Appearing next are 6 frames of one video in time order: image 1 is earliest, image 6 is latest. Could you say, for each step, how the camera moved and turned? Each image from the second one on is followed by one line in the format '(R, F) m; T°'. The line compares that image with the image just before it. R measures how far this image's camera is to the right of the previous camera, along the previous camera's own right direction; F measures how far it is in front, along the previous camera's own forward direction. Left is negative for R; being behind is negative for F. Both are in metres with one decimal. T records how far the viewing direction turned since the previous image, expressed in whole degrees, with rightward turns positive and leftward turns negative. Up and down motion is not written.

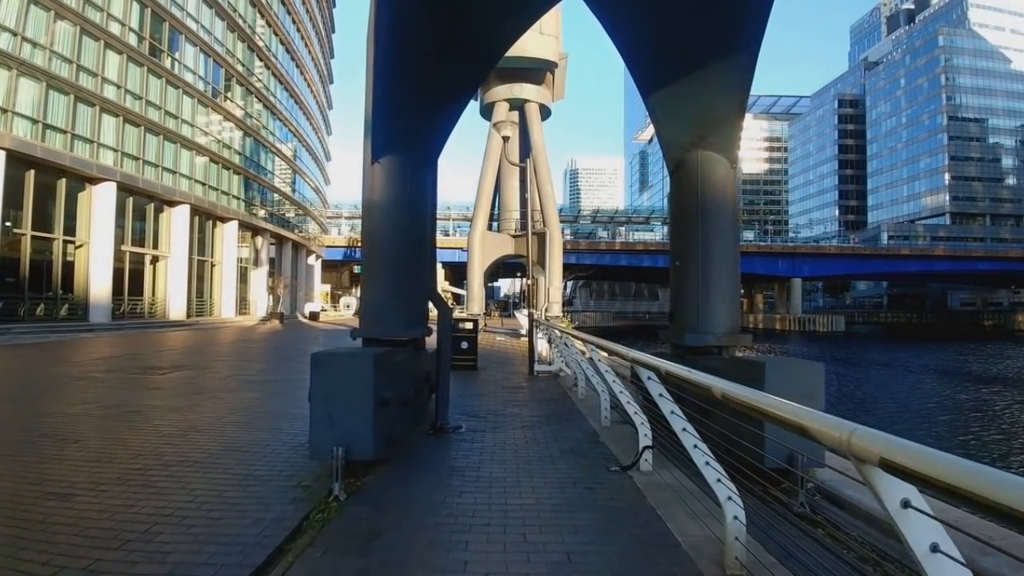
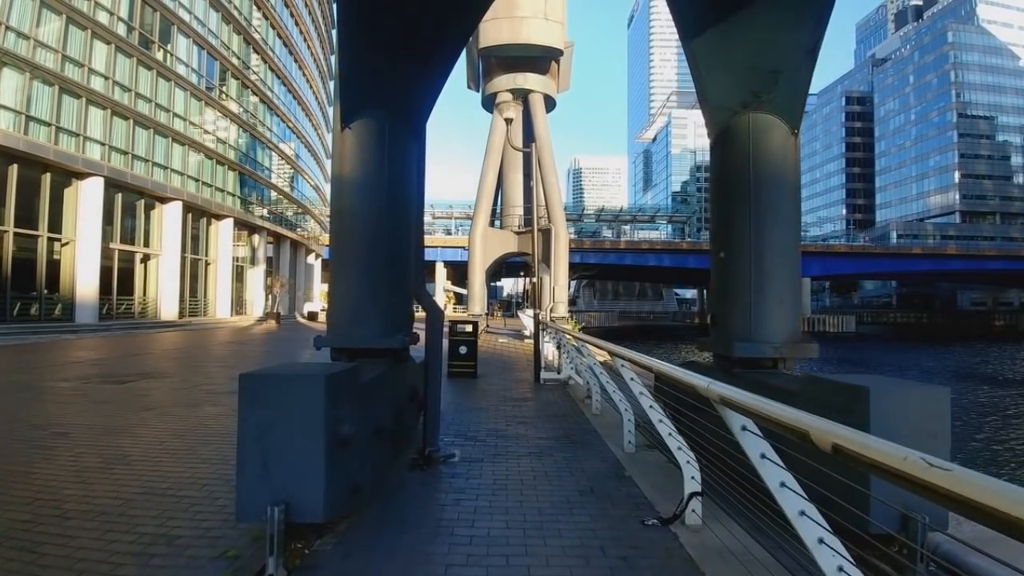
(0.0, +1.4) m; 0°
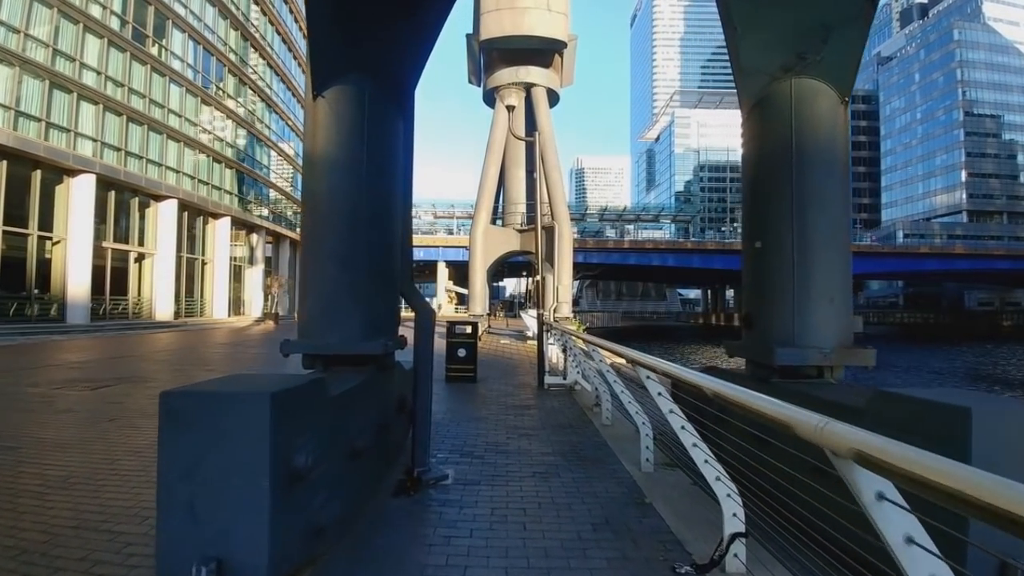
(0.0, +0.8) m; 0°
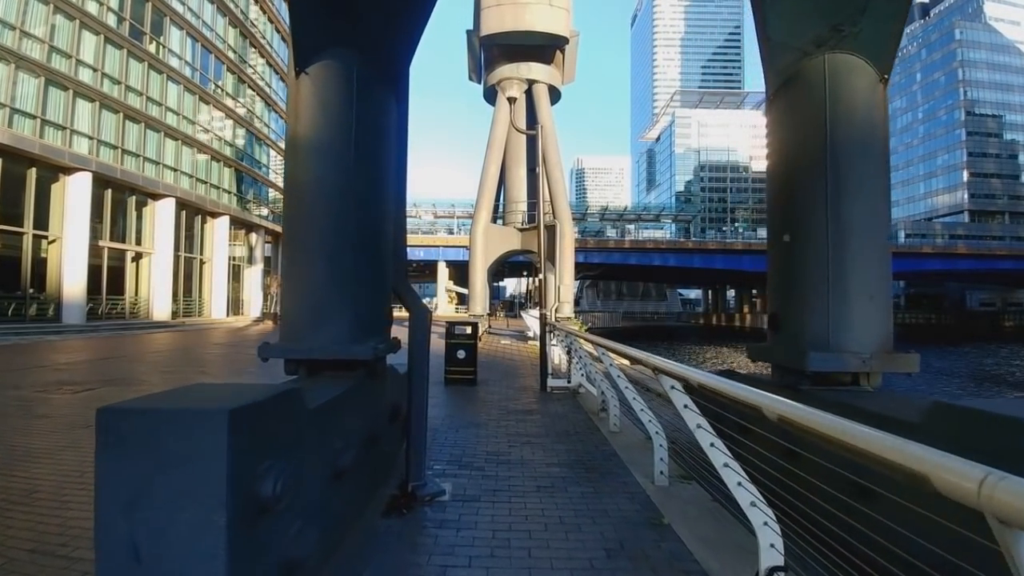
(0.0, +0.5) m; 0°
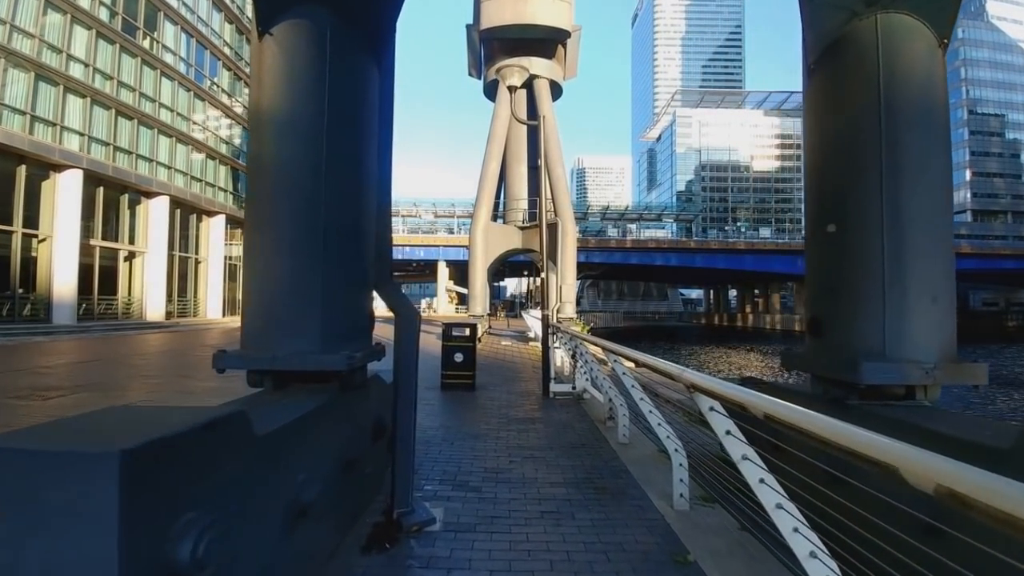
(0.0, +0.6) m; 0°
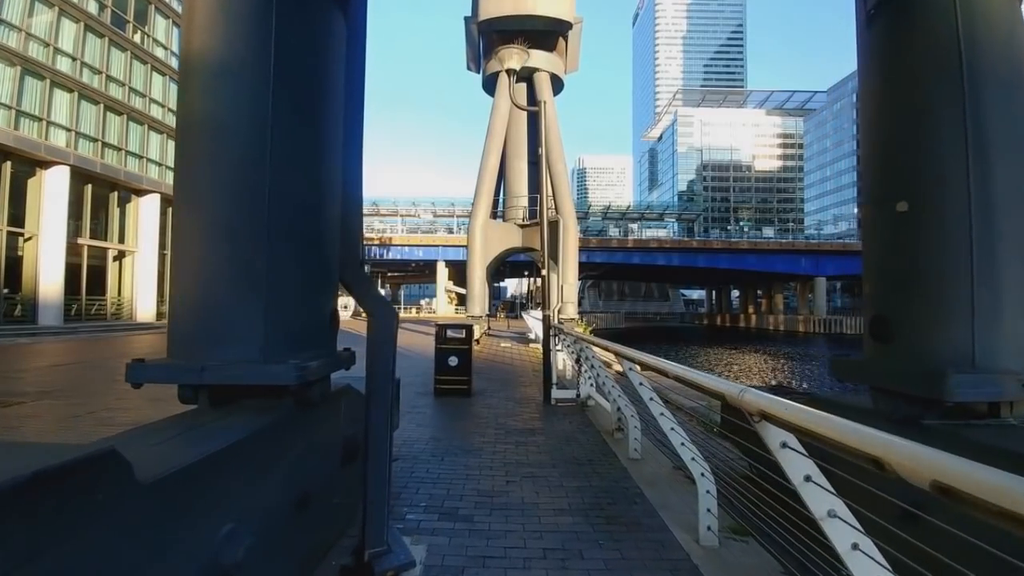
(0.0, +0.7) m; 0°
